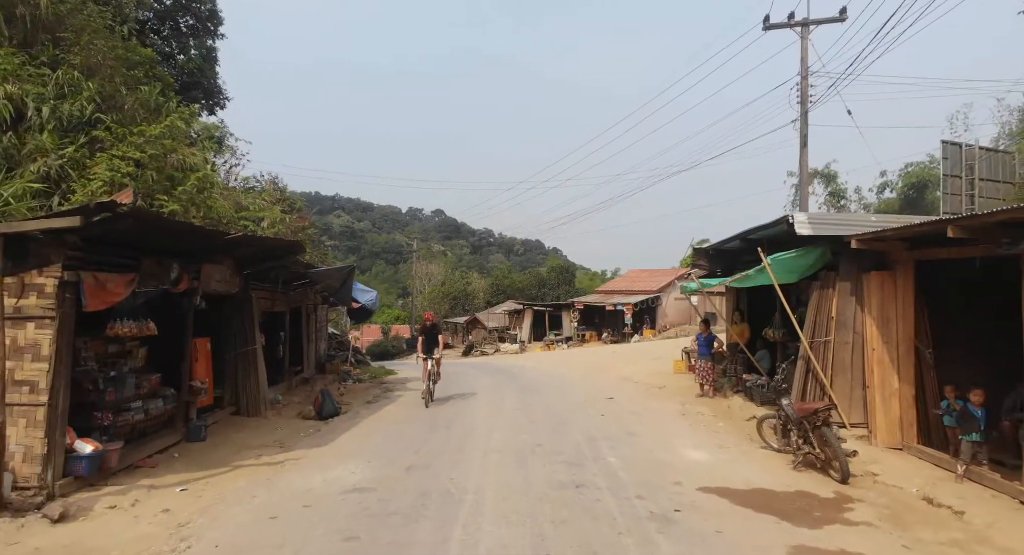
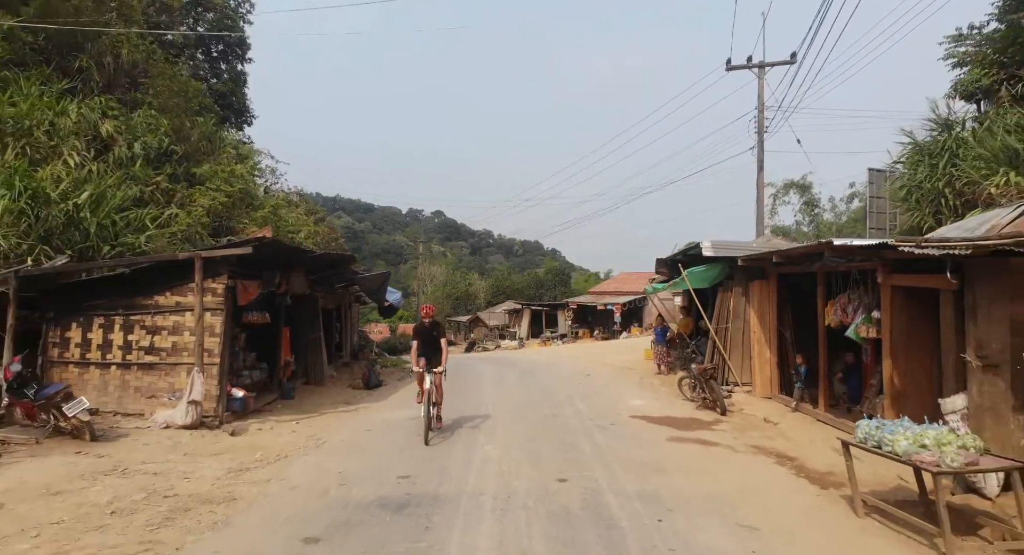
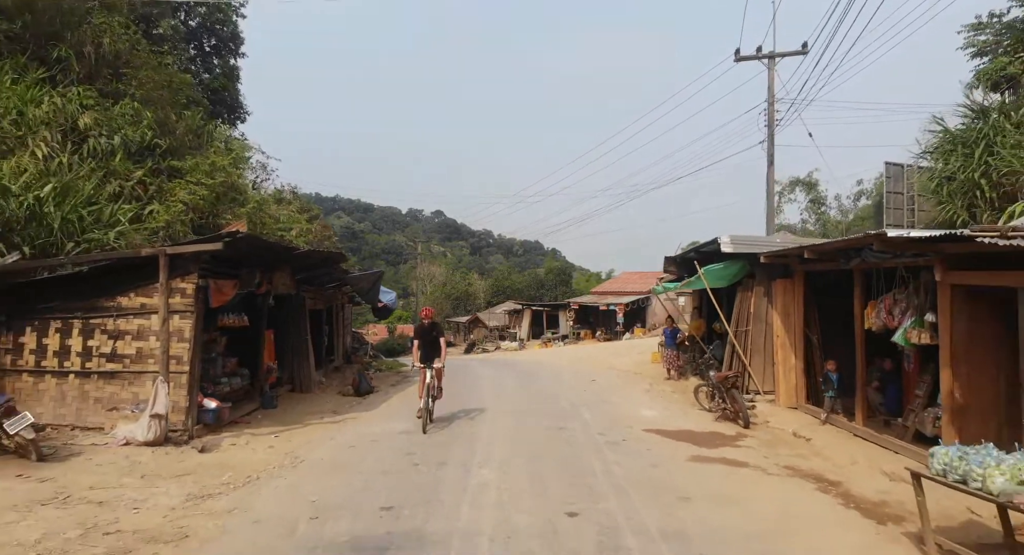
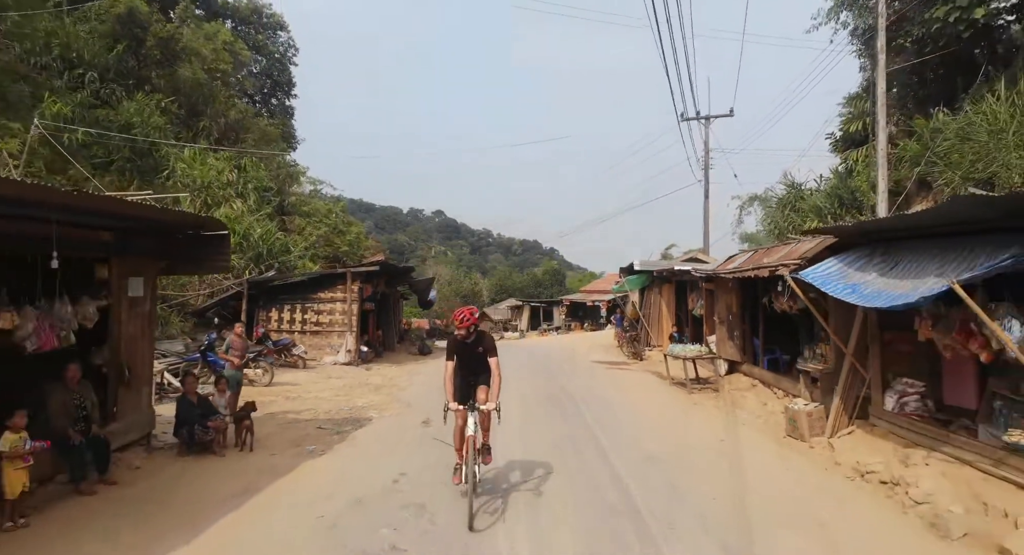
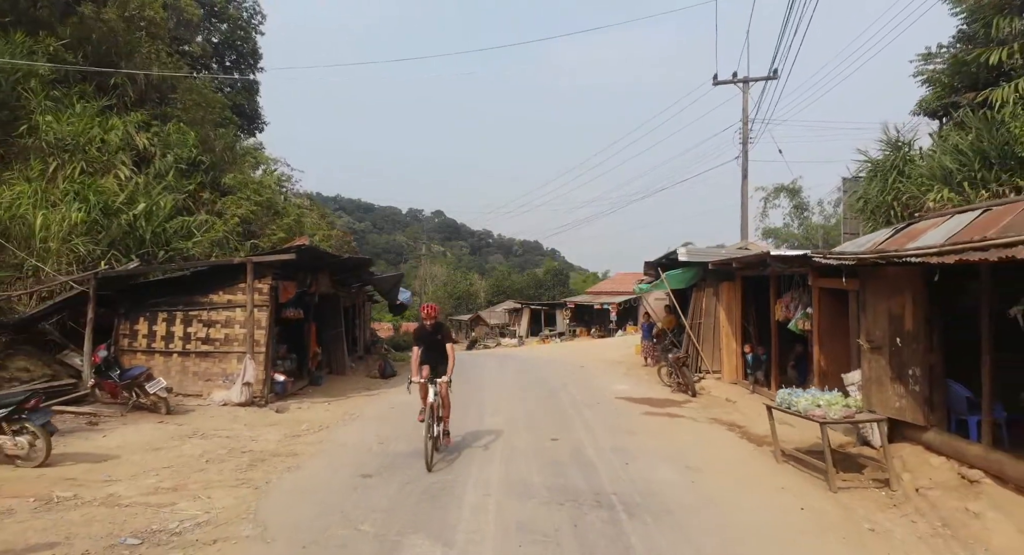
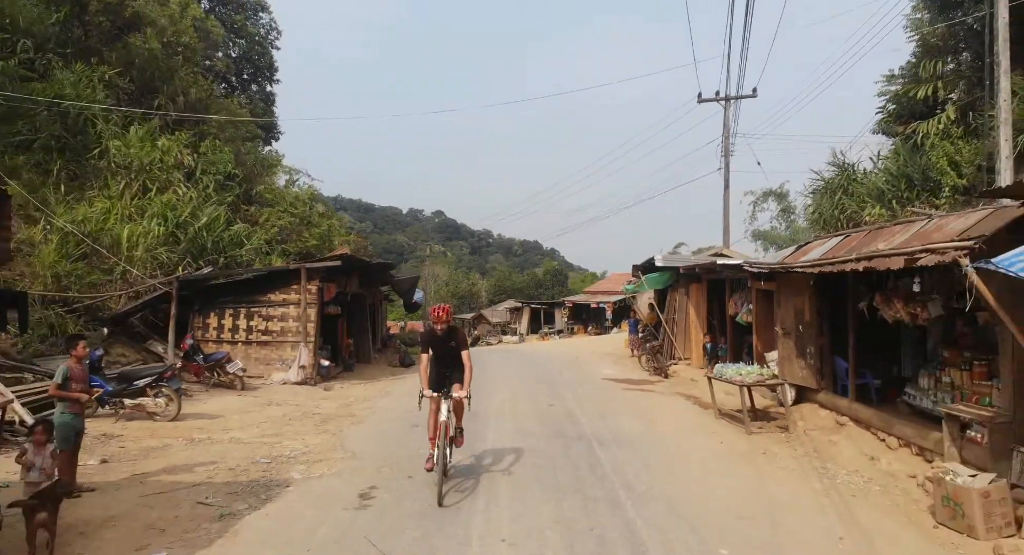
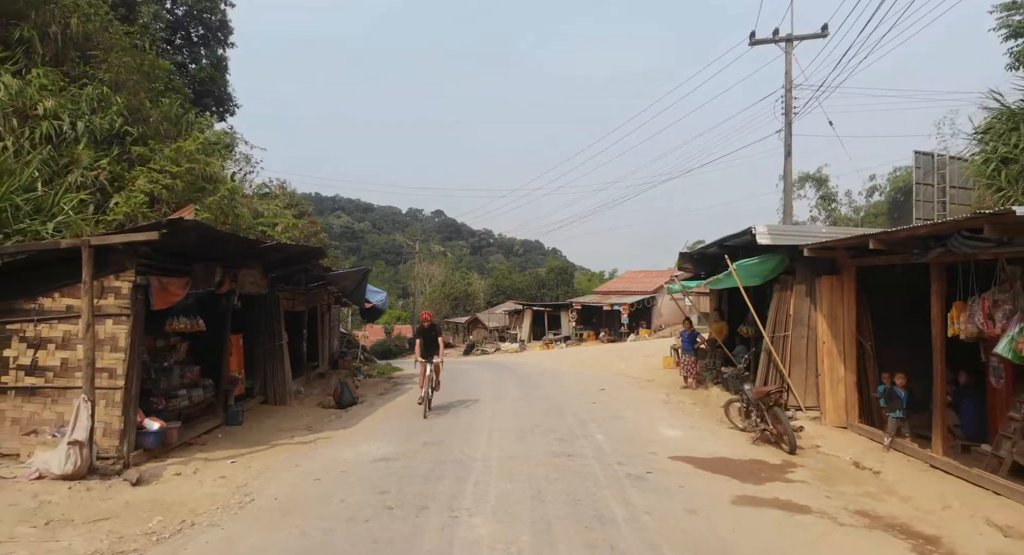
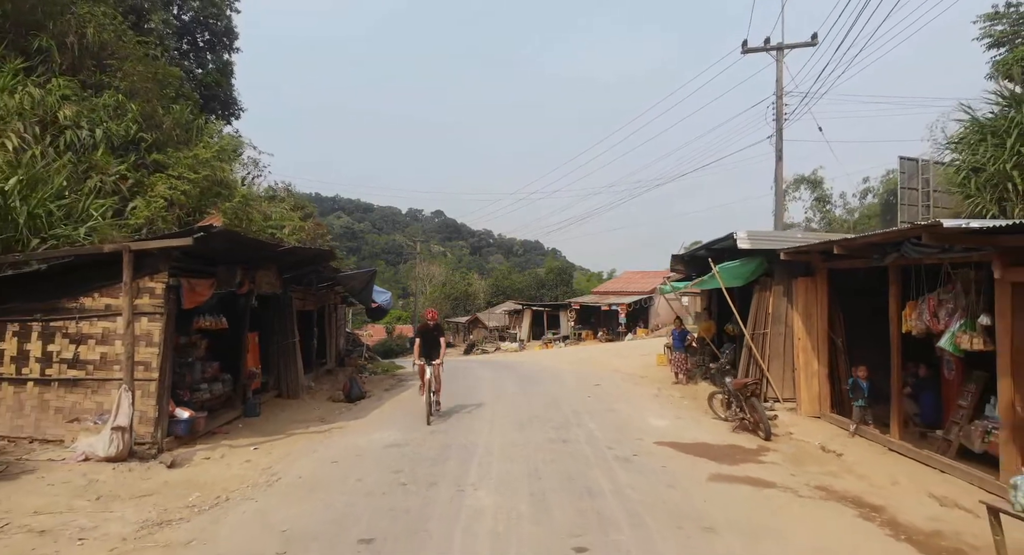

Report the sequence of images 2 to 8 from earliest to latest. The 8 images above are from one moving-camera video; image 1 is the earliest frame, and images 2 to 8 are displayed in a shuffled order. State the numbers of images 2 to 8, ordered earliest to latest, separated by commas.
7, 8, 3, 2, 5, 6, 4
